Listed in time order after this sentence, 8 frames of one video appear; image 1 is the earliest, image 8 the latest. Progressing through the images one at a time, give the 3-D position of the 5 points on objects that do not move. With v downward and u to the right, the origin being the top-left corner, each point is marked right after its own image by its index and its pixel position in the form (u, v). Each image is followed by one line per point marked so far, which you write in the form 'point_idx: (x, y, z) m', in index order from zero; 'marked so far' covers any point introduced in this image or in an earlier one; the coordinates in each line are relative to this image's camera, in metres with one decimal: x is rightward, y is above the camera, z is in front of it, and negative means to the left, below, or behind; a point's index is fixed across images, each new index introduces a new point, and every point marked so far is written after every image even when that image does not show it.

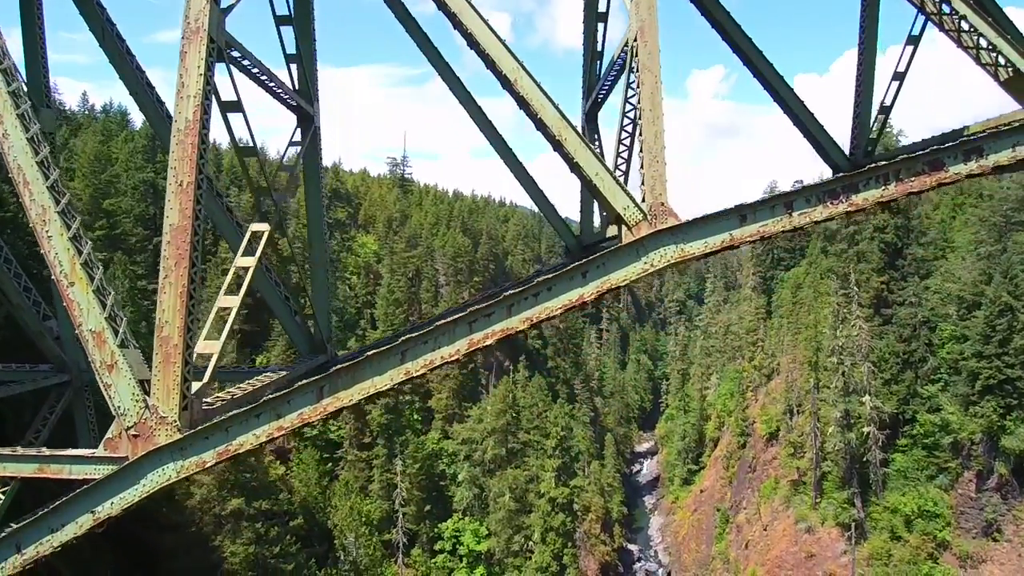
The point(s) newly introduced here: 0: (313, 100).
0: (-1.9, +1.8, +6.6) m
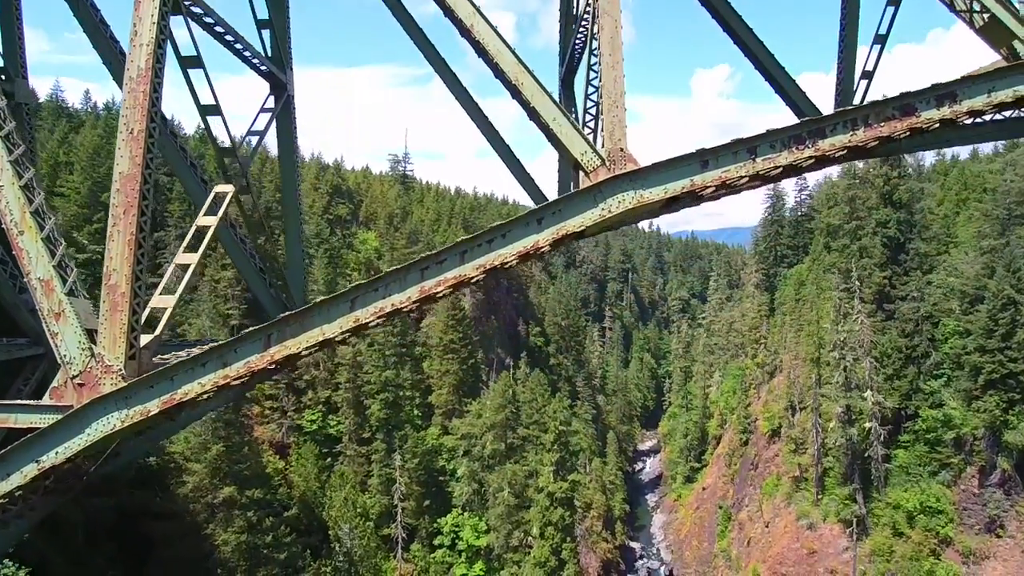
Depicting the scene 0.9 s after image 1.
0: (-2.1, +2.1, +6.5) m
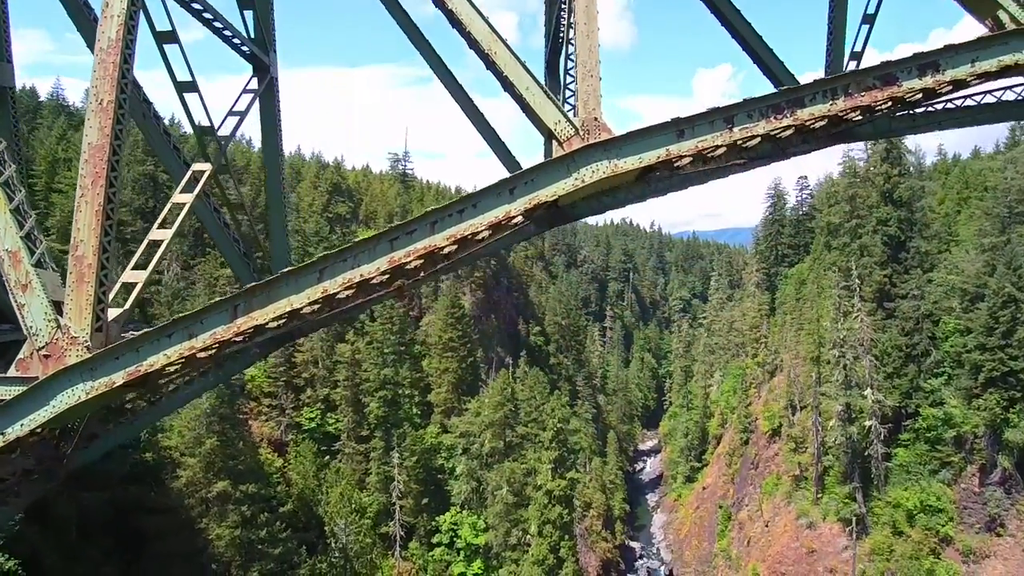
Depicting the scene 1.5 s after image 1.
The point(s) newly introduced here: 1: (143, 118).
0: (-2.2, +2.2, +6.5) m
1: (-3.7, +1.7, +6.9) m
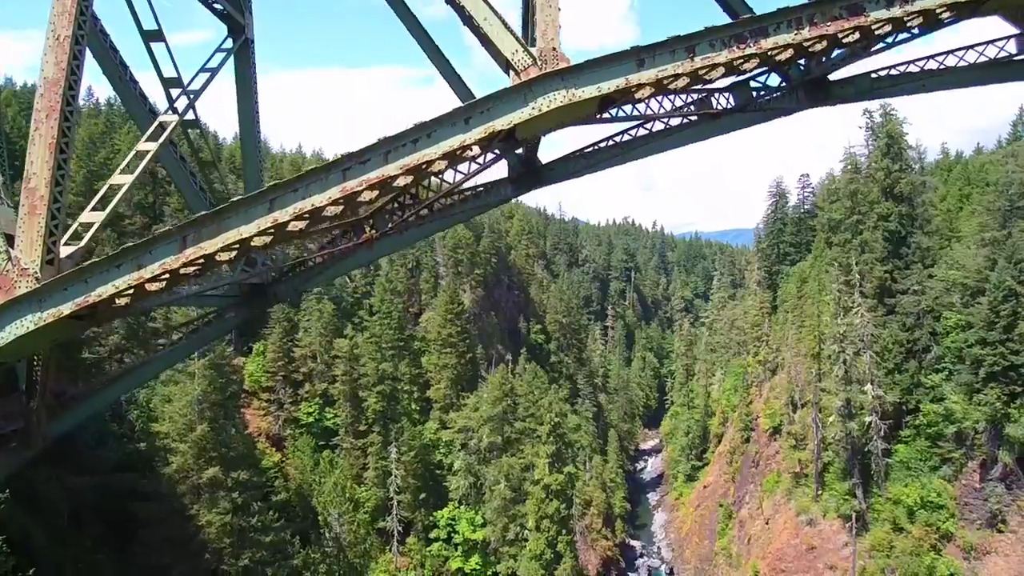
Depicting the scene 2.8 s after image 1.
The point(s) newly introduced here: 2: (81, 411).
0: (-2.4, +2.5, +6.3) m
1: (-3.8, +2.0, +6.8) m
2: (-4.2, -1.2, +6.8) m
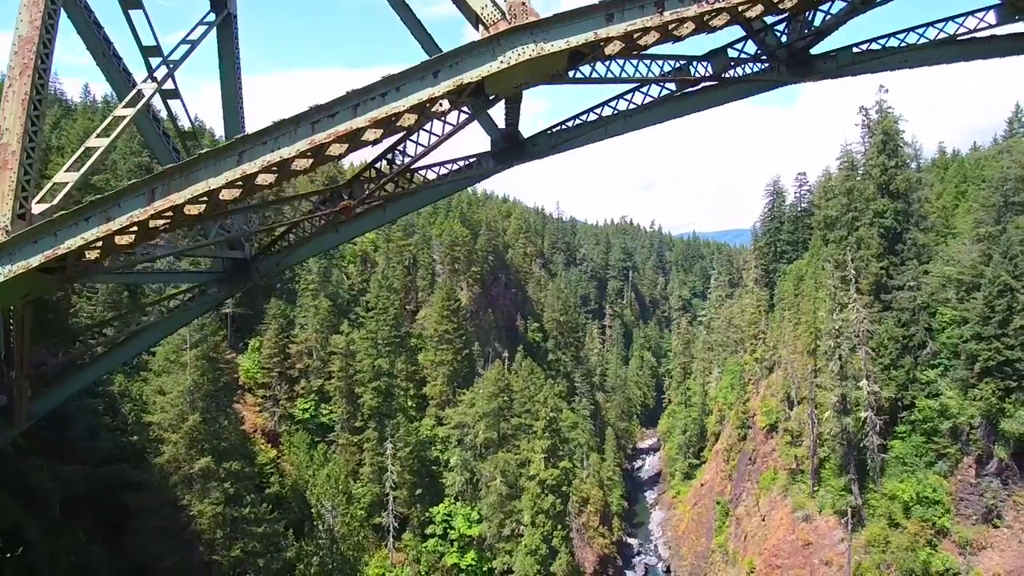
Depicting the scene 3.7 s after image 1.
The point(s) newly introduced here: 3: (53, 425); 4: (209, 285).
0: (-2.5, +2.7, +6.3) m
1: (-4.0, +2.3, +6.7) m
2: (-4.4, -1.0, +6.8) m
3: (-9.6, -2.9, +14.6) m
4: (-3.0, 0.0, +6.8) m
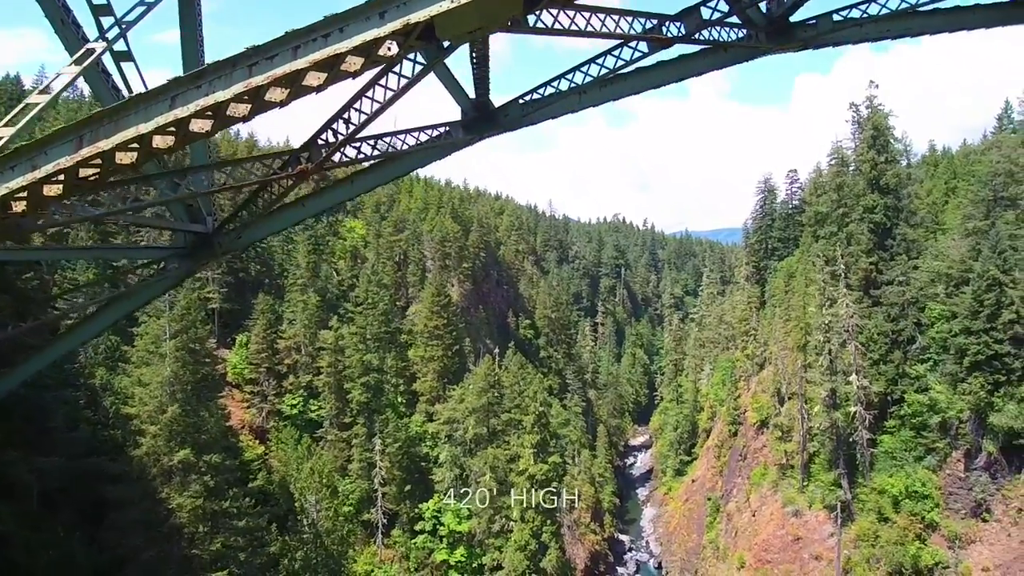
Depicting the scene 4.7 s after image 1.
0: (-2.8, +2.9, +6.1) m
1: (-4.2, +2.5, +6.5) m
2: (-4.6, -0.8, +6.6) m
3: (-9.9, -2.7, +14.4) m
4: (-3.2, +0.2, +6.6) m
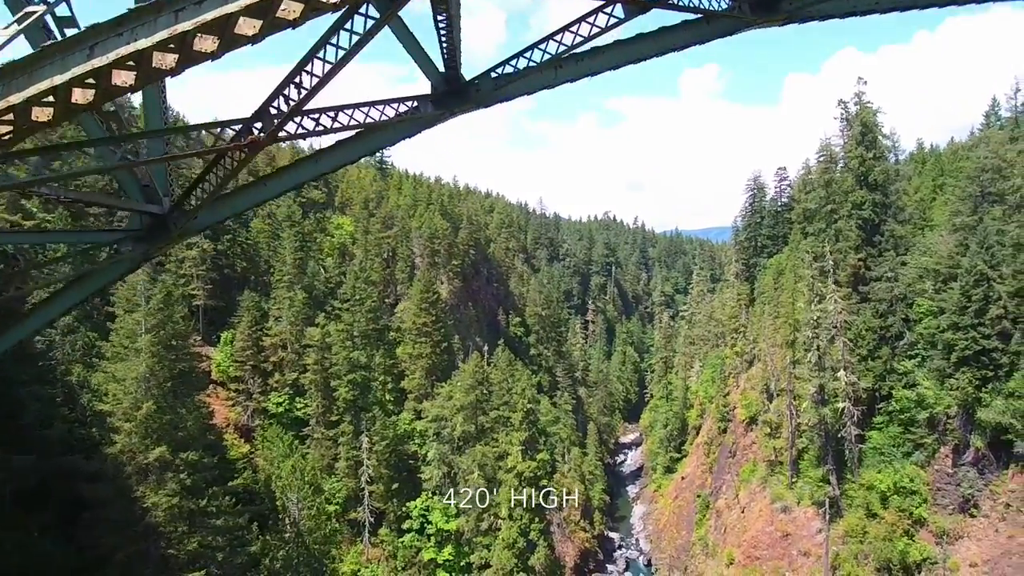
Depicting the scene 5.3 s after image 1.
0: (-3.0, +3.0, +5.8) m
1: (-4.4, +2.6, +6.2) m
2: (-4.8, -0.7, +6.3) m
3: (-10.3, -2.5, +14.0) m
4: (-3.4, +0.4, +6.3) m
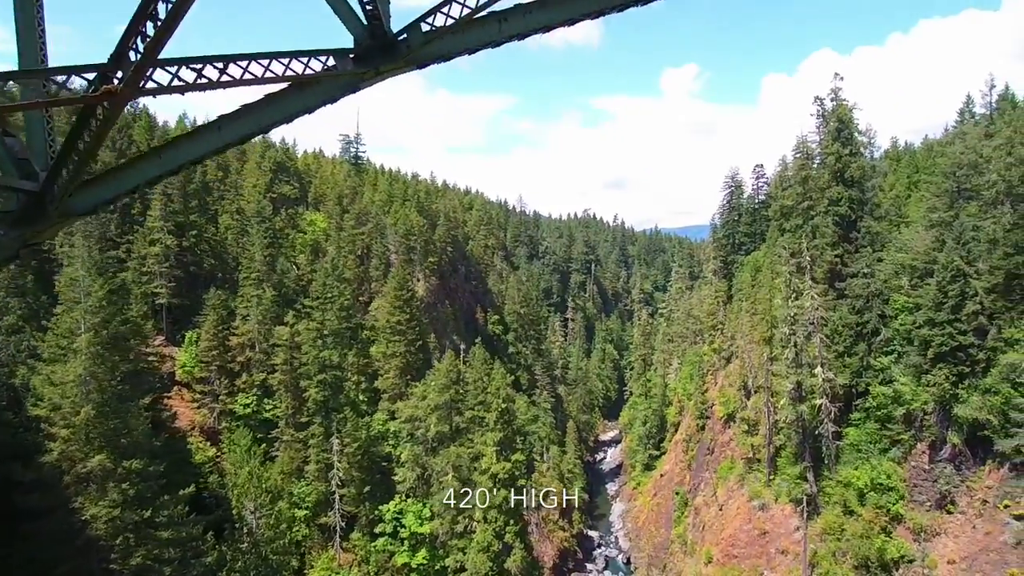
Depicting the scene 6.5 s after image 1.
0: (-3.5, +3.1, +5.0) m
1: (-4.9, +2.6, +5.3) m
2: (-5.3, -0.6, +5.4) m
3: (-10.9, -2.5, +13.0) m
4: (-3.9, +0.4, +5.4) m
